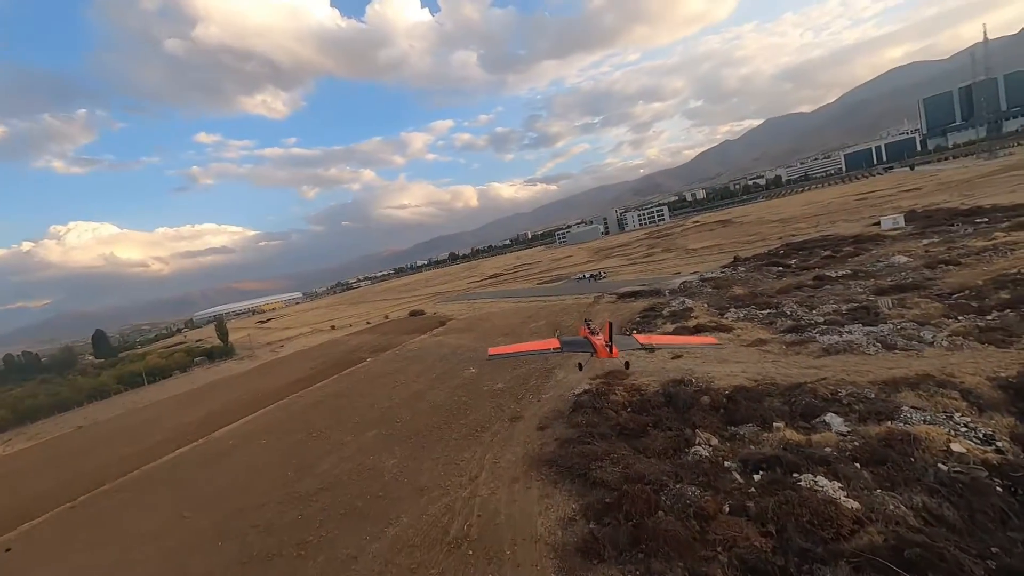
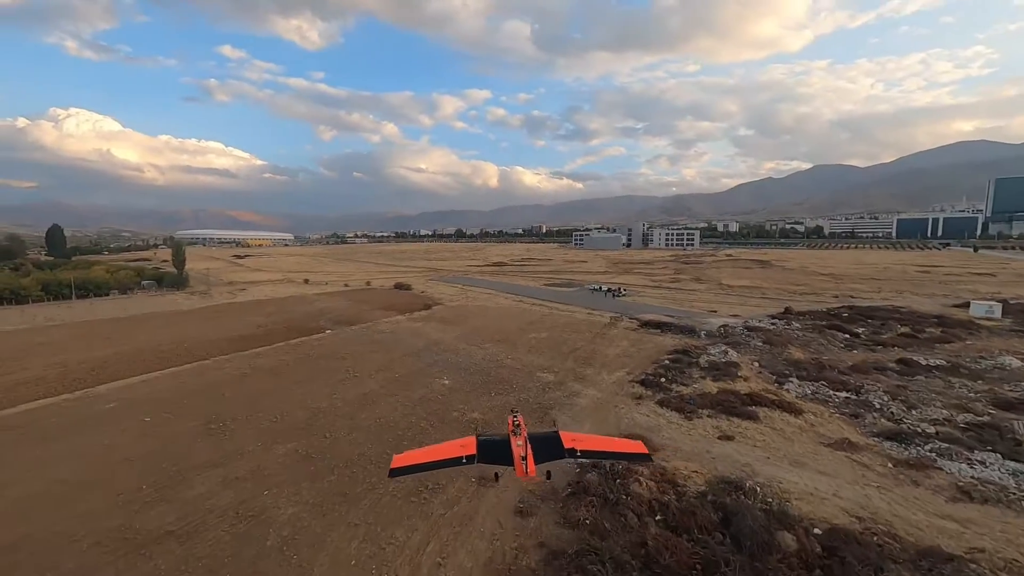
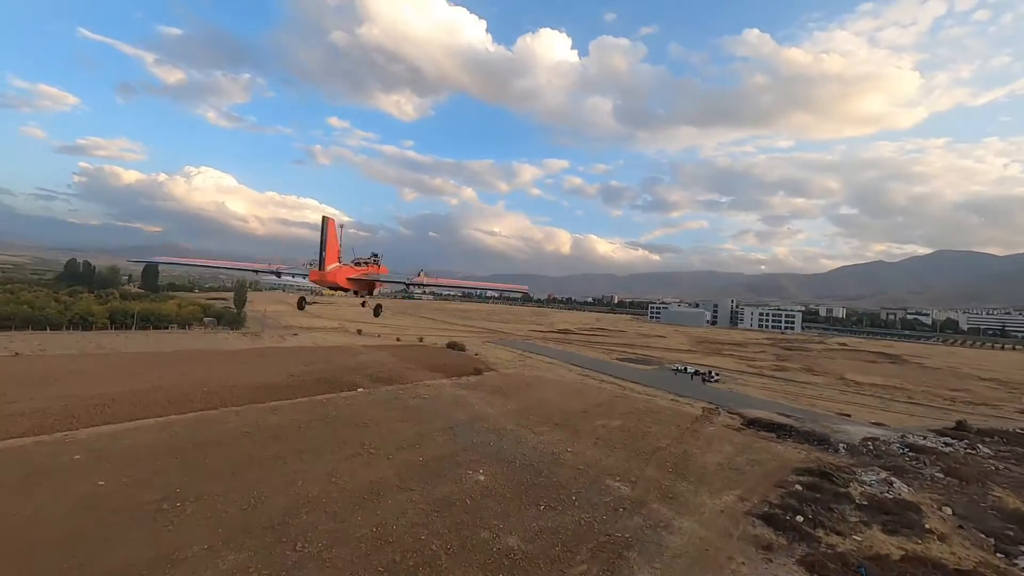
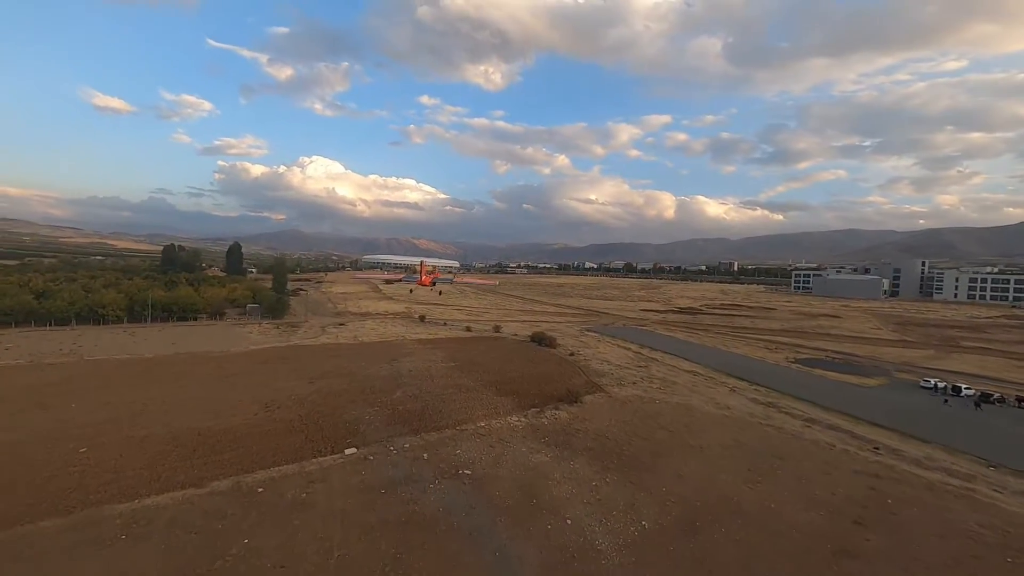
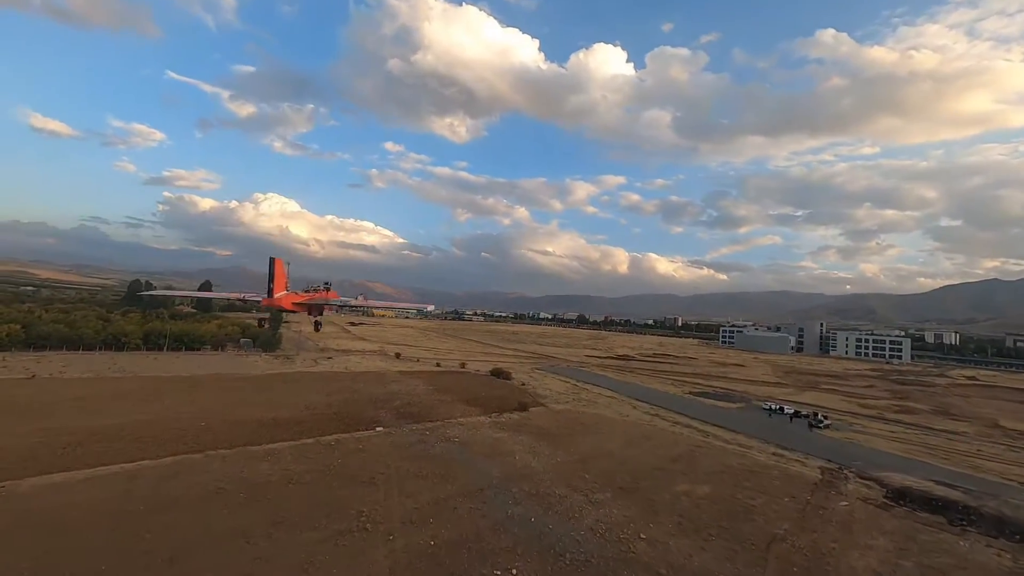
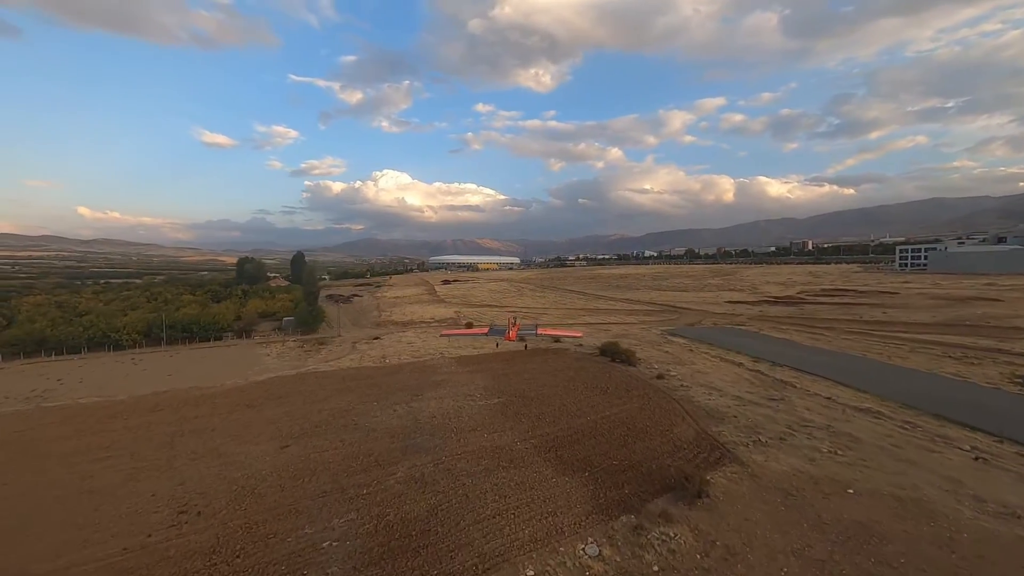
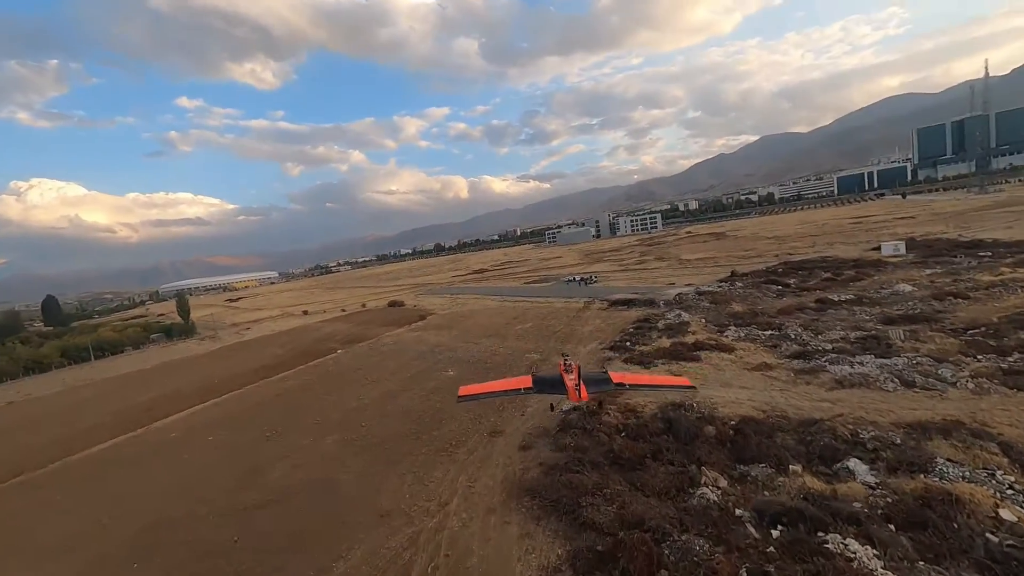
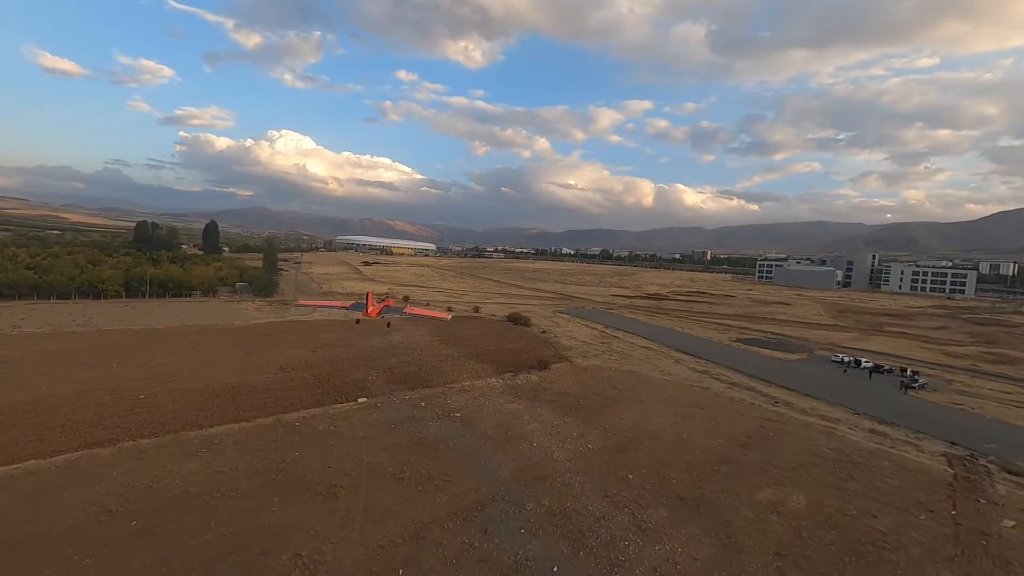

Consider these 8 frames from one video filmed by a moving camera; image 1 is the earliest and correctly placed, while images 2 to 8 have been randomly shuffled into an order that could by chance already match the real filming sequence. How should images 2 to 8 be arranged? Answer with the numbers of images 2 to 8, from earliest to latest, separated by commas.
7, 2, 3, 5, 8, 4, 6
